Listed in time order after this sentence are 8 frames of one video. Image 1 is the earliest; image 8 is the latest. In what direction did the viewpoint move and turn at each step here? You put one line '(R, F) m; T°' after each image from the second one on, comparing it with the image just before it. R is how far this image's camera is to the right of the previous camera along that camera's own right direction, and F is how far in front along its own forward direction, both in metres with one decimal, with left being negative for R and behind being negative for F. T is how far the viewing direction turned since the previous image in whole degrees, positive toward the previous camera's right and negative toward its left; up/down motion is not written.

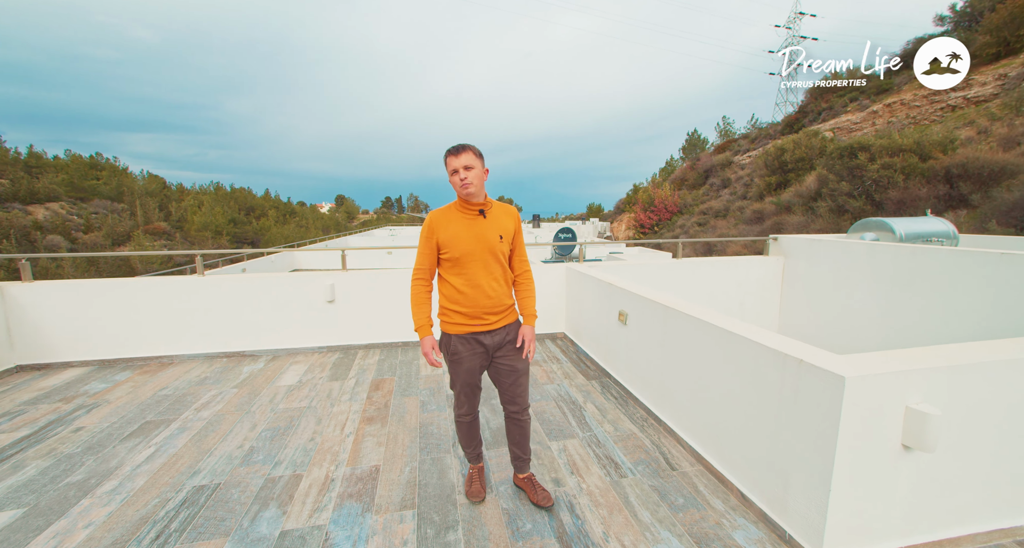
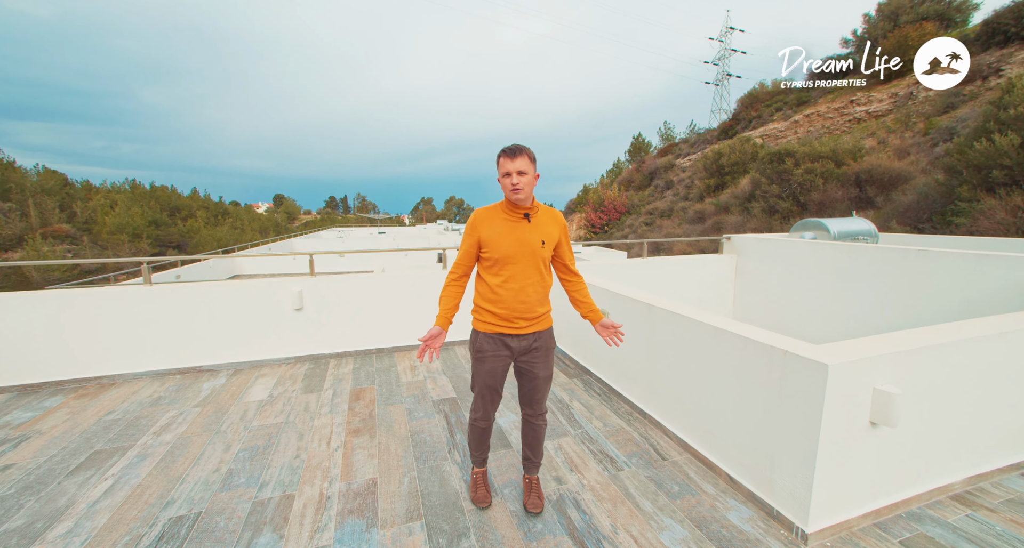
(-0.3, 0.0) m; +7°
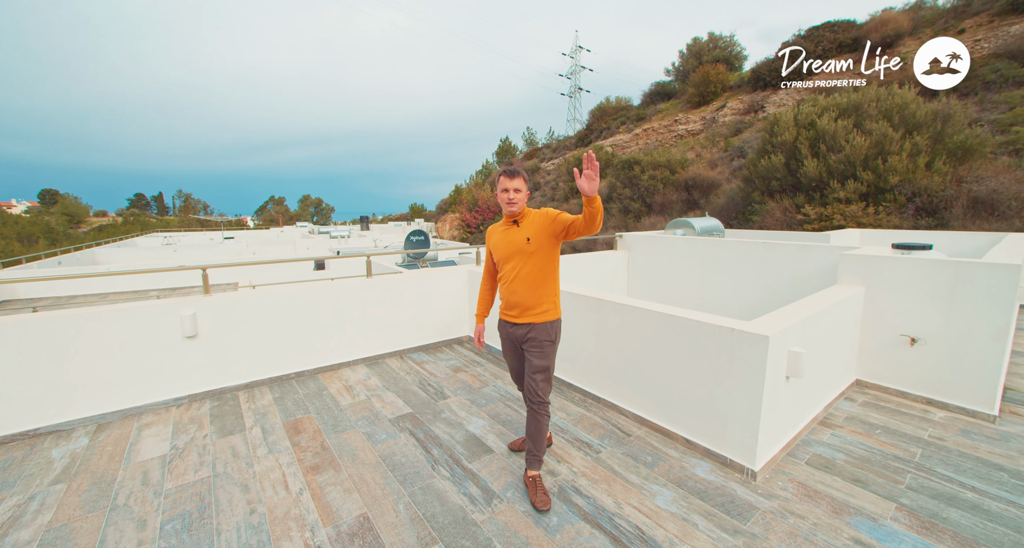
(-0.6, +0.1) m; +19°
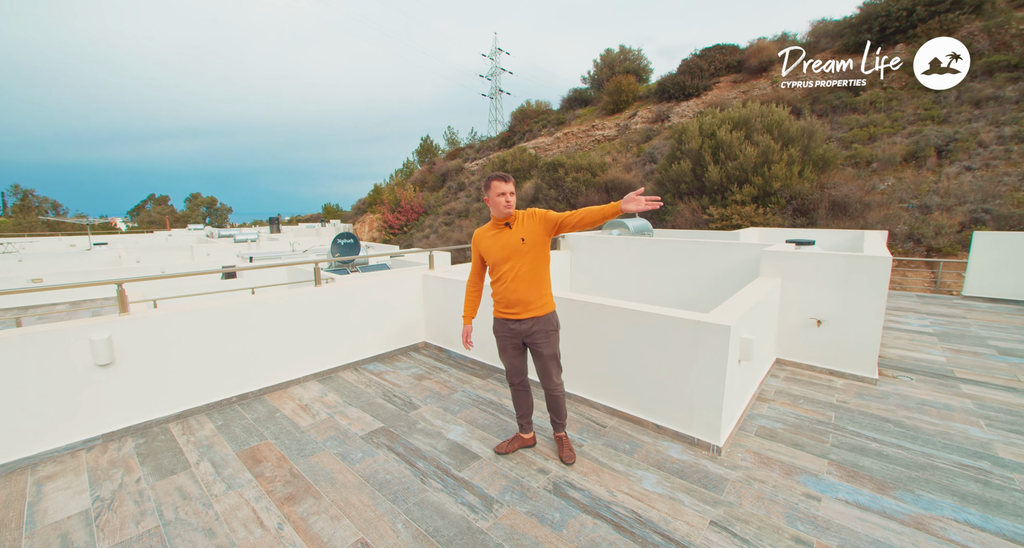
(-0.4, 0.0) m; +12°
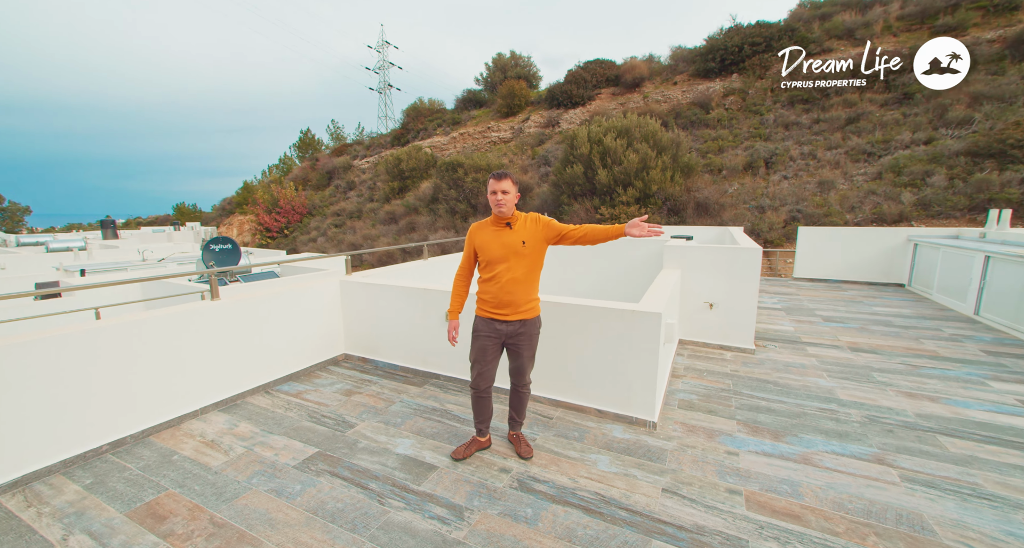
(-0.3, +0.1) m; +15°
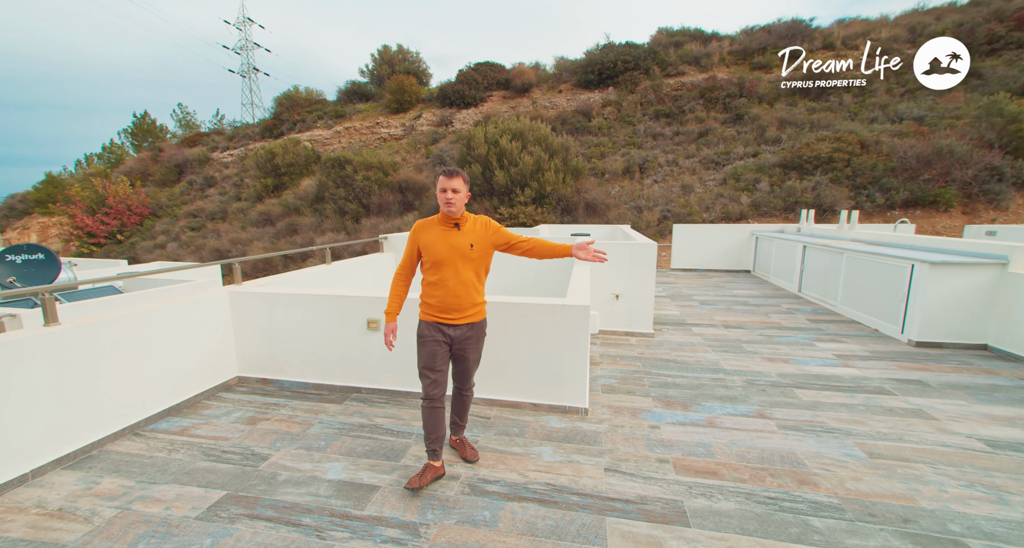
(-0.3, +0.1) m; +15°
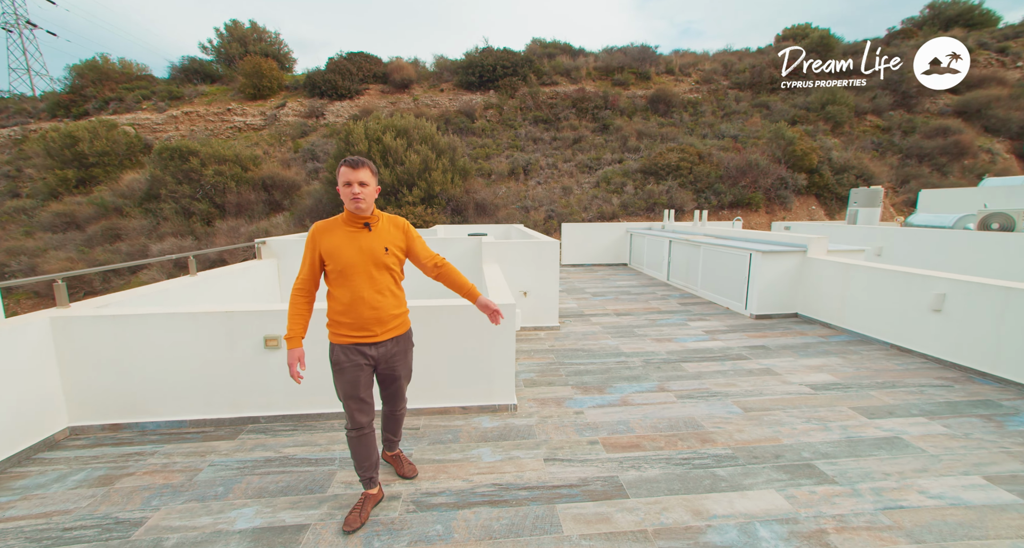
(-0.3, +0.1) m; +17°
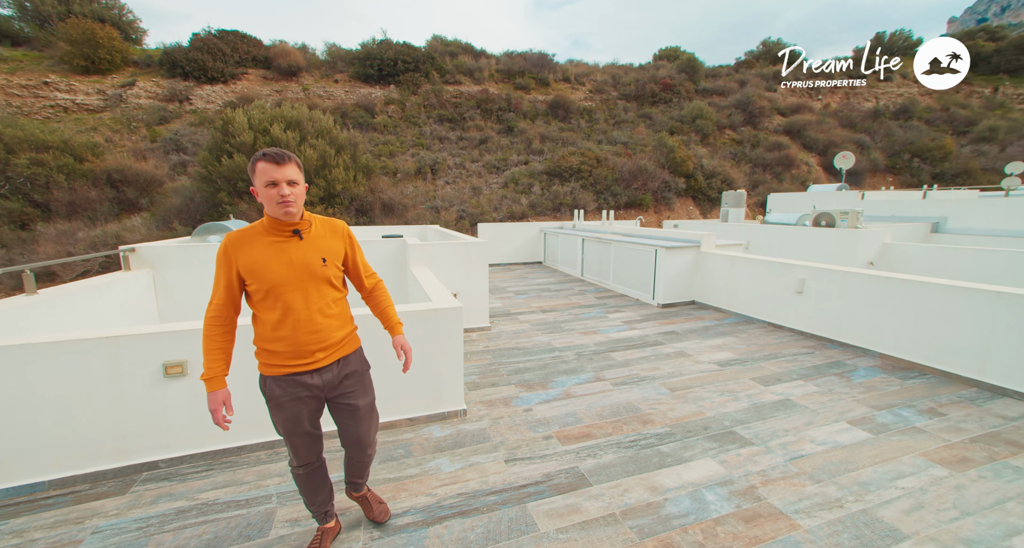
(-0.3, +0.1) m; +14°
